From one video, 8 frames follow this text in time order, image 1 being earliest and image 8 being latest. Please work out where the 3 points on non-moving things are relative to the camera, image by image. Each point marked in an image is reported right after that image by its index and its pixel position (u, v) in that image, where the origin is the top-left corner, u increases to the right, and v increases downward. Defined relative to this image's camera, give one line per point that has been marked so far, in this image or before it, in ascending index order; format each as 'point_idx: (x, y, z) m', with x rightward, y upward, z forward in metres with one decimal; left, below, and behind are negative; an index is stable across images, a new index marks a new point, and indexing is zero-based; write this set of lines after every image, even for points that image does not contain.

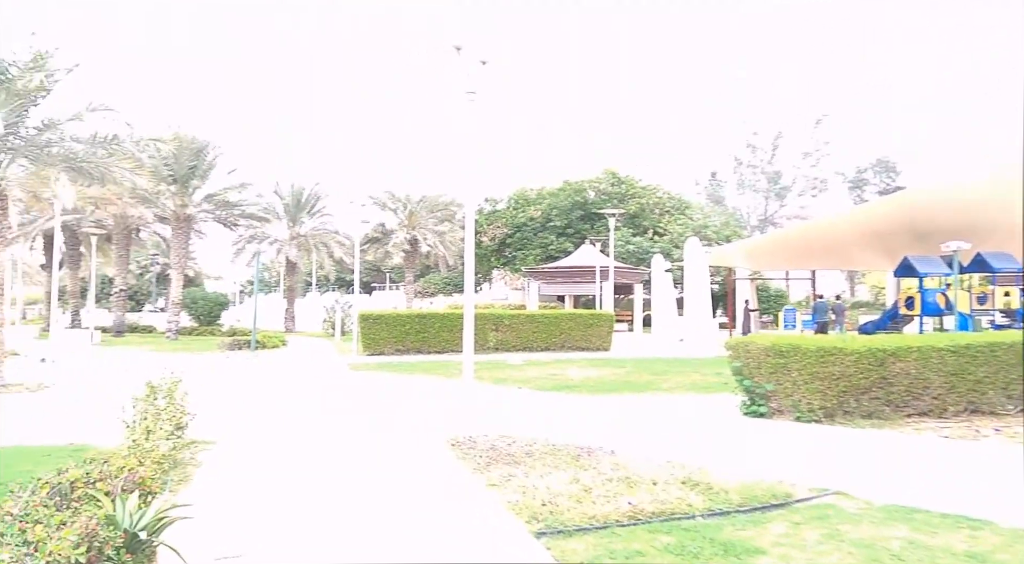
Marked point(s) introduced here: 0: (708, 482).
0: (+1.1, -1.2, +3.9) m
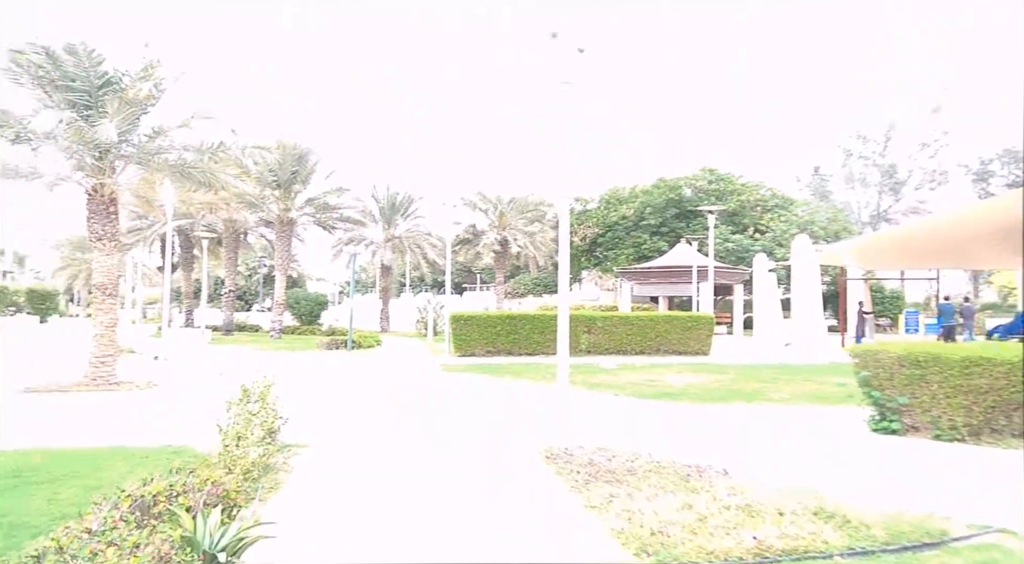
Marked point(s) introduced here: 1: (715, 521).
0: (+1.6, -1.2, +3.5) m
1: (+1.0, -1.2, +3.4) m
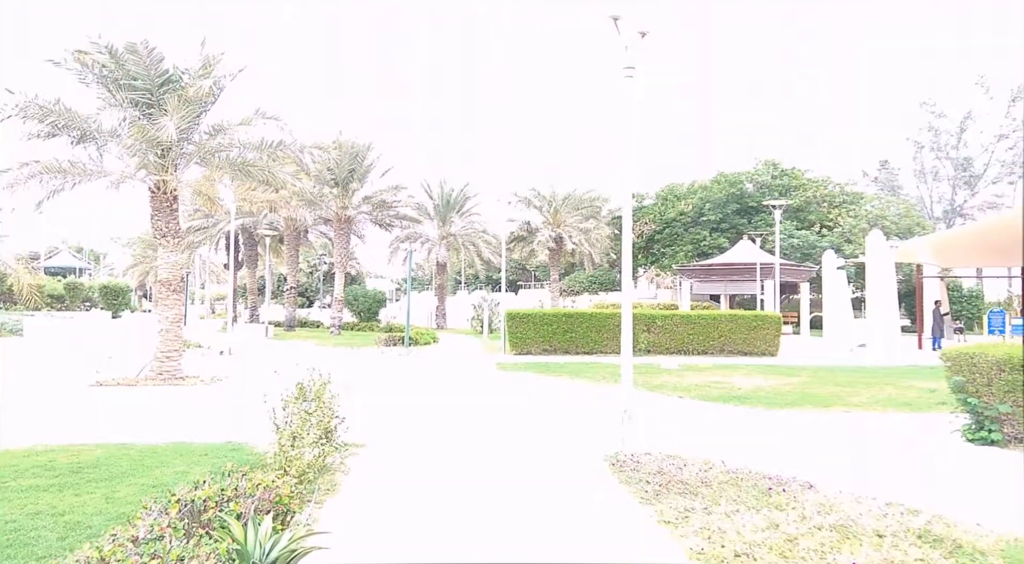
0: (+1.9, -1.1, +3.1) m
1: (+1.3, -1.2, +3.1) m
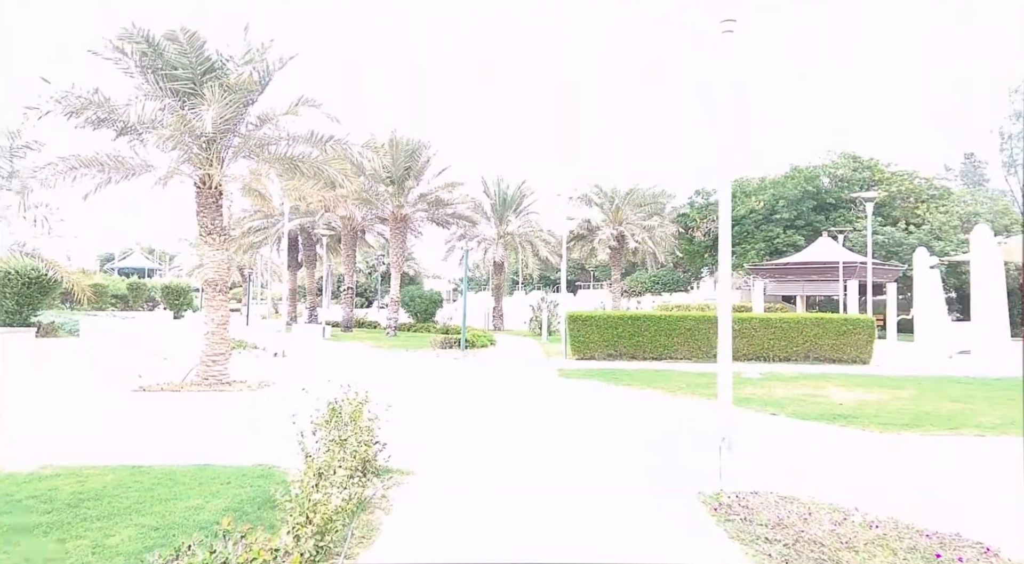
0: (+2.2, -1.1, +2.2) m
1: (+1.6, -1.1, +2.2) m
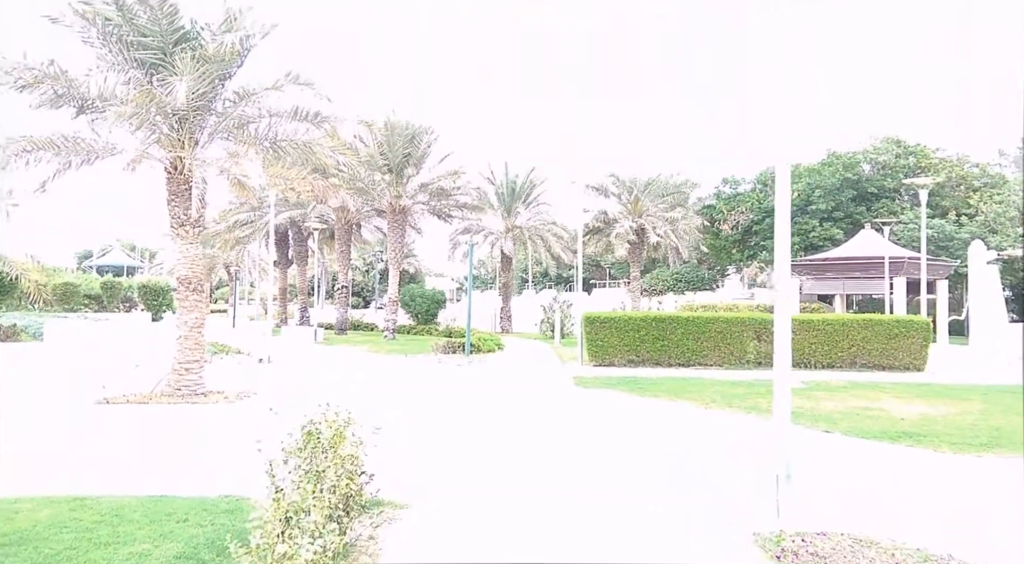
0: (+2.2, -1.1, +1.2) m
1: (+1.5, -1.1, +1.2) m
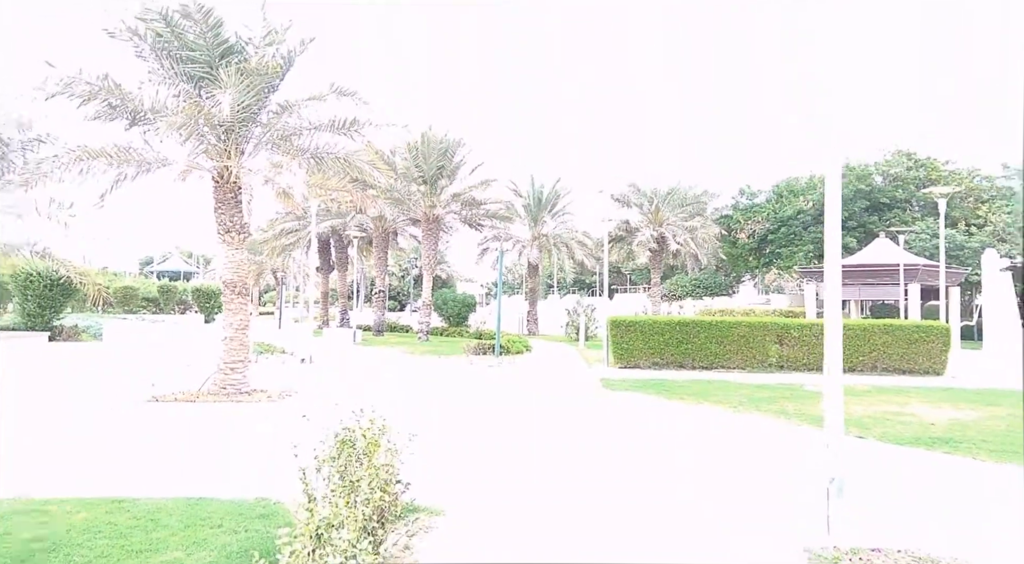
0: (+2.4, -1.1, +1.4) m
1: (+1.7, -1.1, +1.5) m
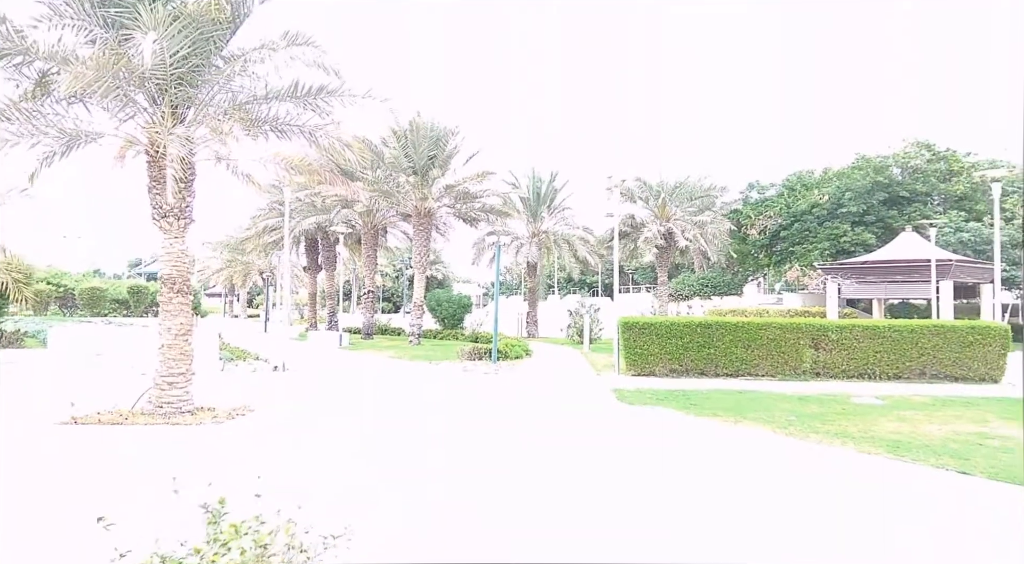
0: (+2.4, -1.1, +0.1) m
1: (+1.8, -1.1, +0.2) m
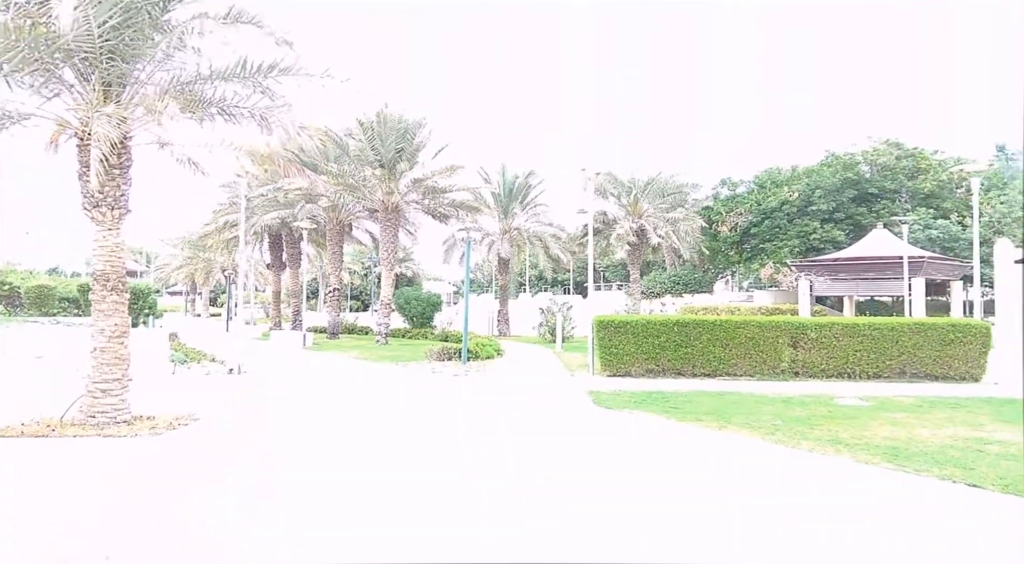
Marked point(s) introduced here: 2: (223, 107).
0: (+2.4, -1.1, -0.2) m
1: (+1.8, -1.1, -0.2) m
2: (-2.6, +1.6, +6.3) m
